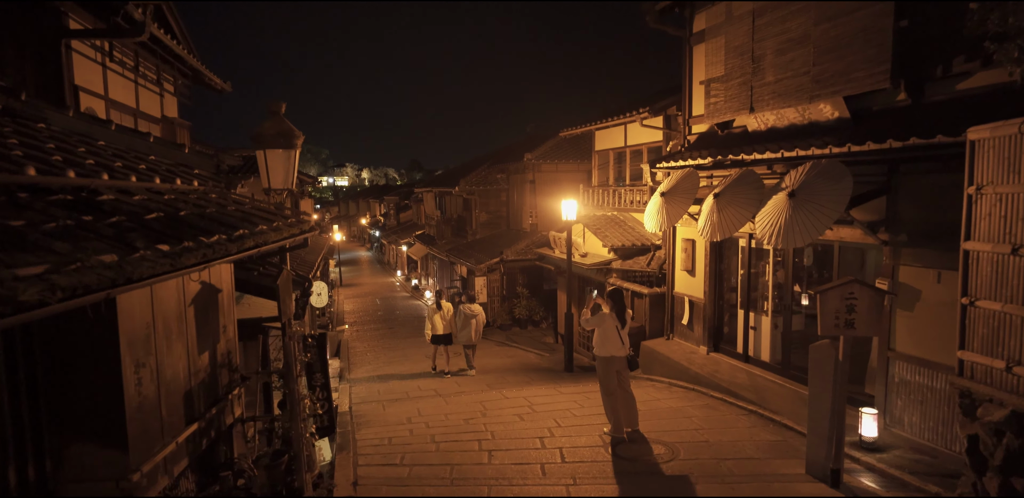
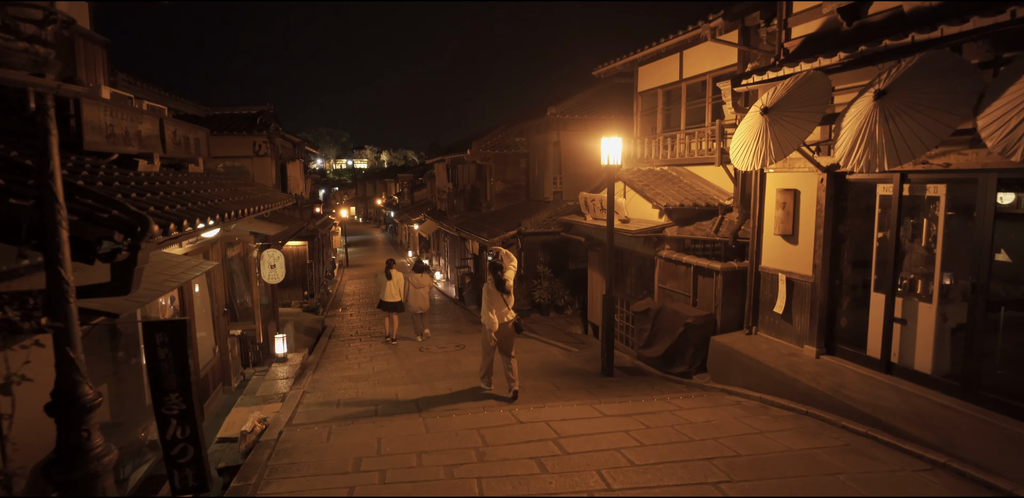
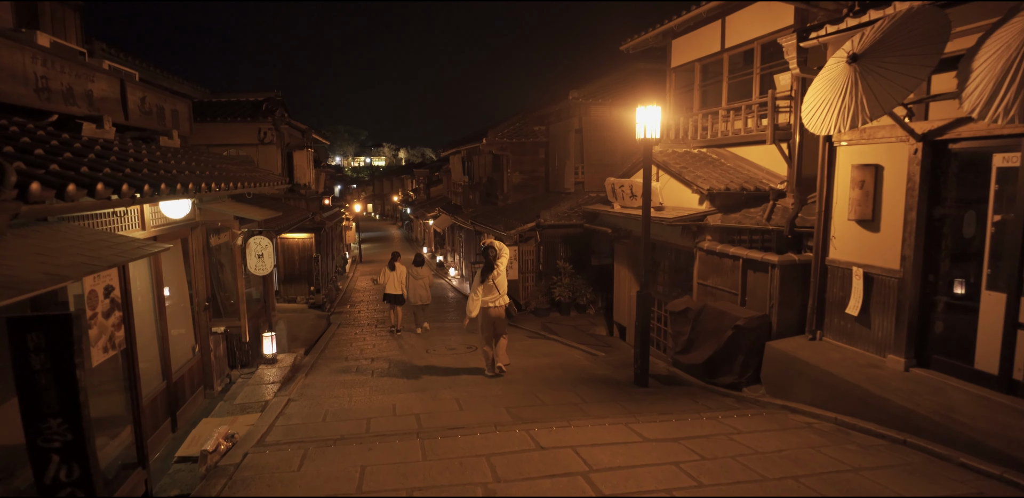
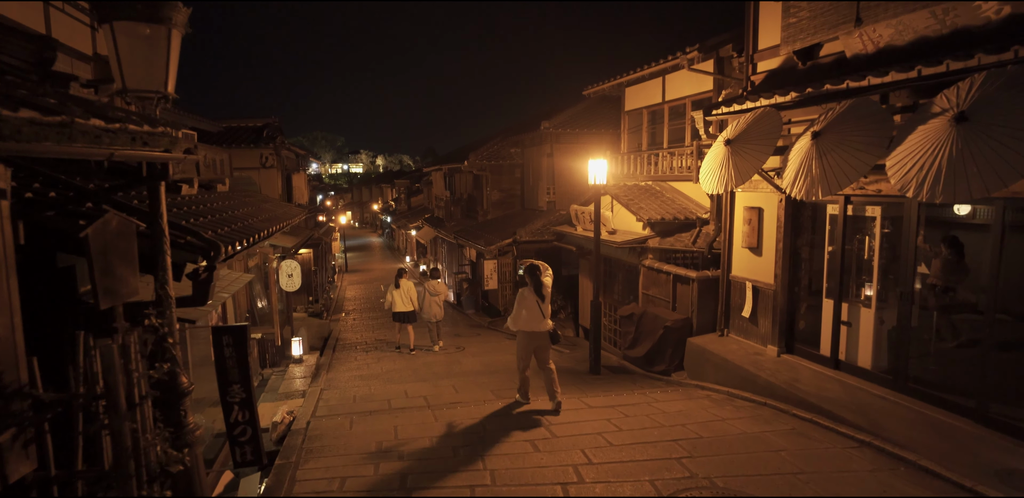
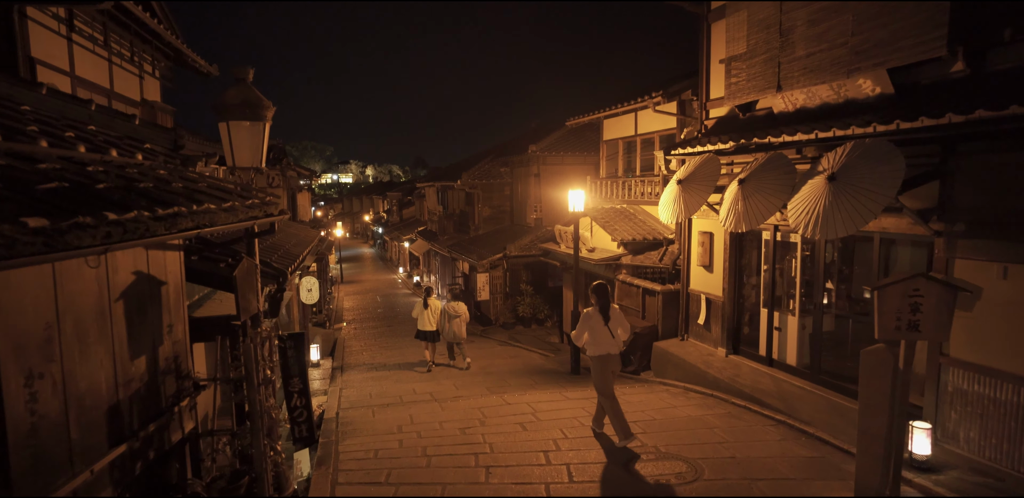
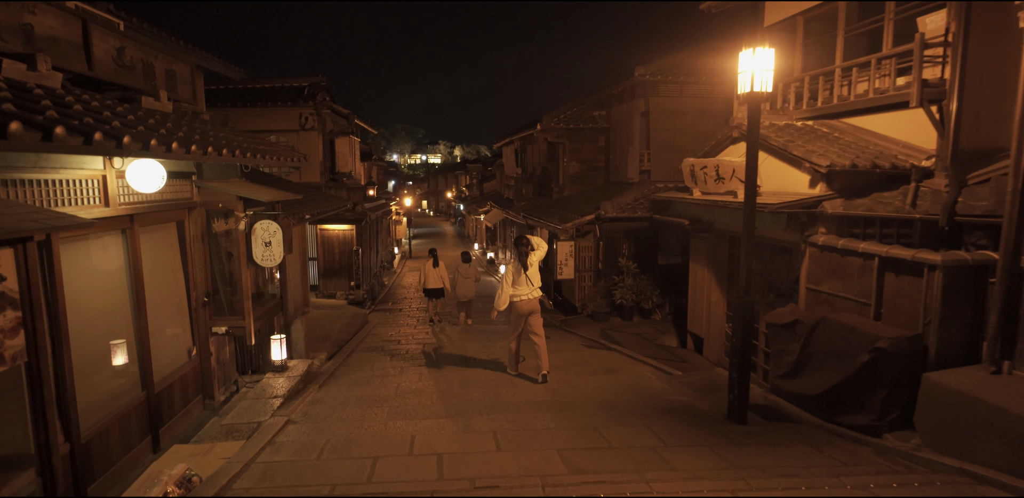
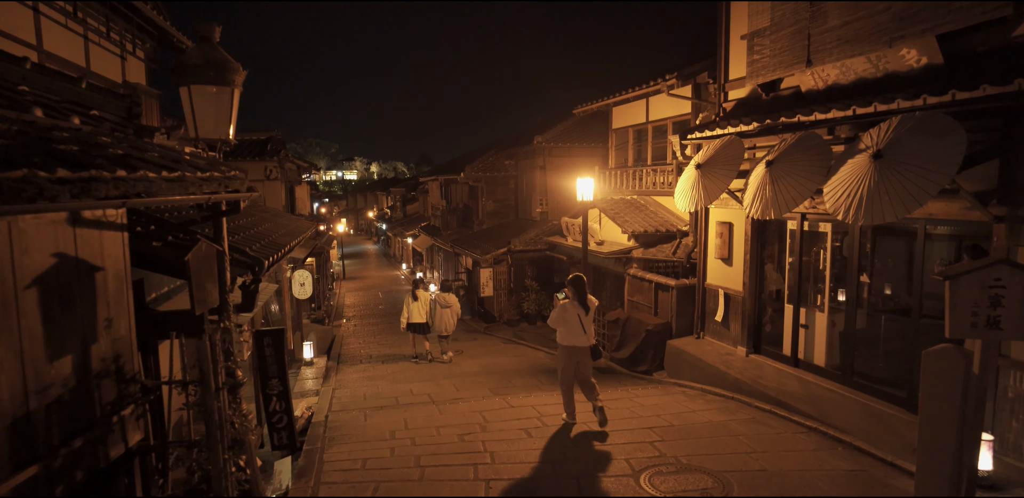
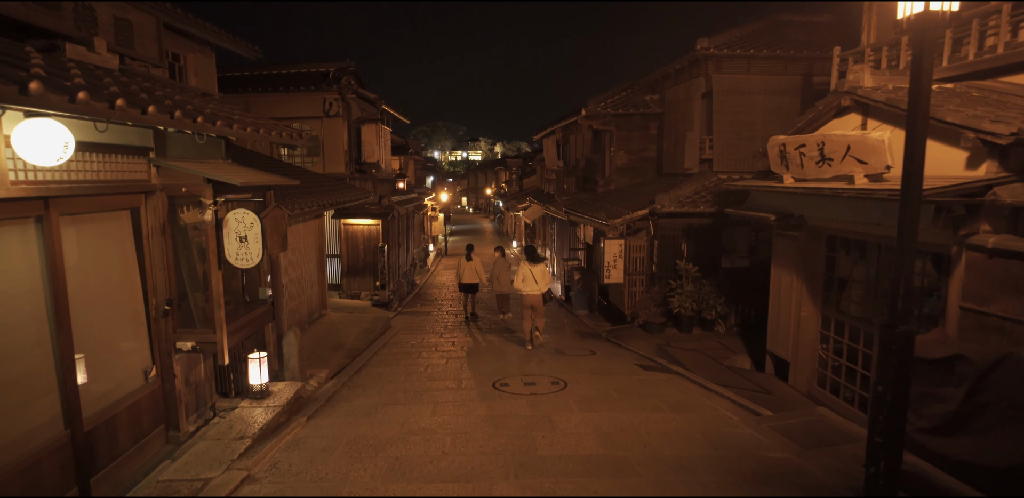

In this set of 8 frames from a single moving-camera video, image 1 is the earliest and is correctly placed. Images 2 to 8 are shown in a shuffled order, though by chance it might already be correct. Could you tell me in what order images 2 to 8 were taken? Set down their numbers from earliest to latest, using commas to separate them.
5, 7, 4, 2, 3, 6, 8
